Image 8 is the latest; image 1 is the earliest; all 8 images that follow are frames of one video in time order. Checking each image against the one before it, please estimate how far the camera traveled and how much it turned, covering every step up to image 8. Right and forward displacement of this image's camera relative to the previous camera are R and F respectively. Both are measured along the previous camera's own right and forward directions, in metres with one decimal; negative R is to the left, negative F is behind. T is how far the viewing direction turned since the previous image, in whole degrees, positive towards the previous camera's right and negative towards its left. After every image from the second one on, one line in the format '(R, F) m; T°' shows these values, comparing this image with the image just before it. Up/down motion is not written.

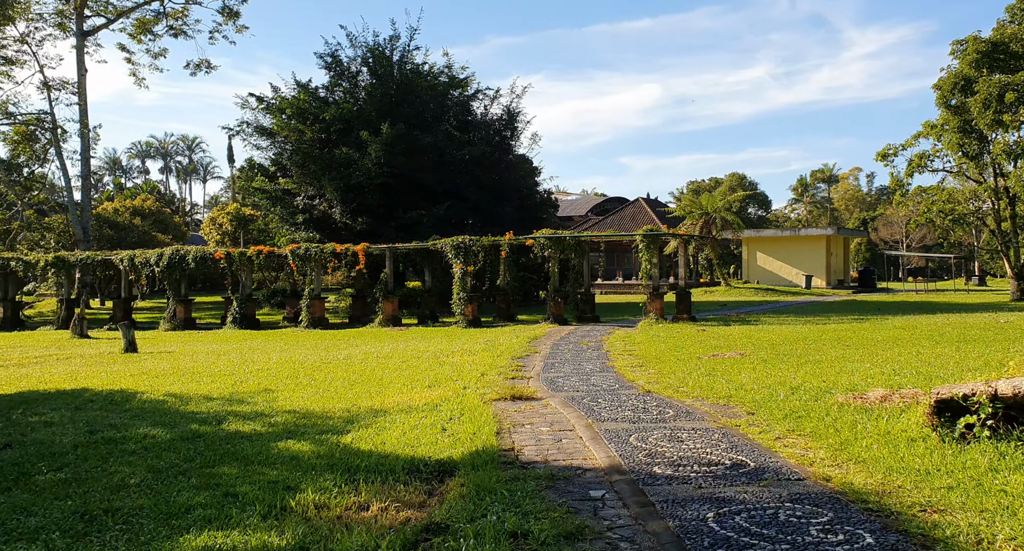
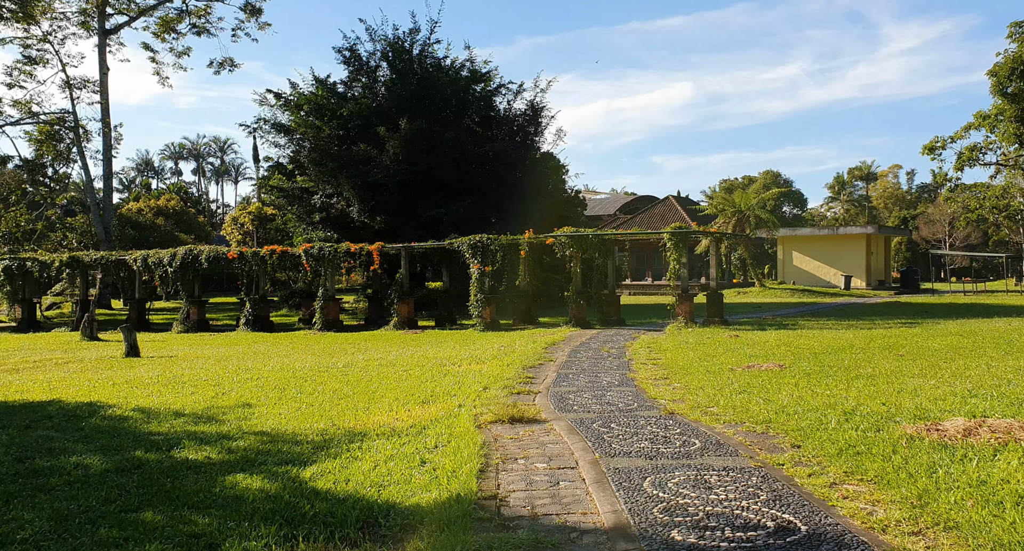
(+0.2, +0.9) m; -2°
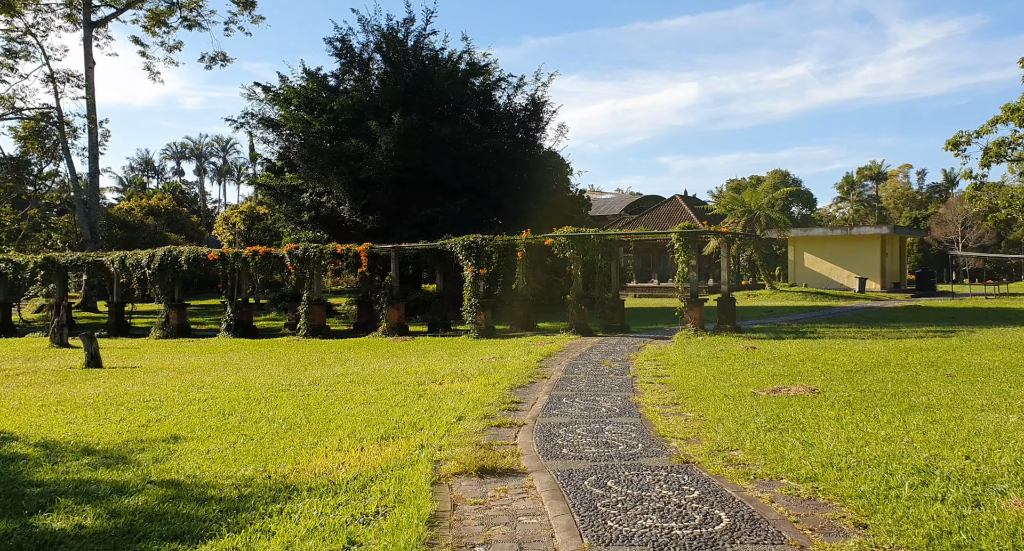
(+0.2, +1.1) m; 0°
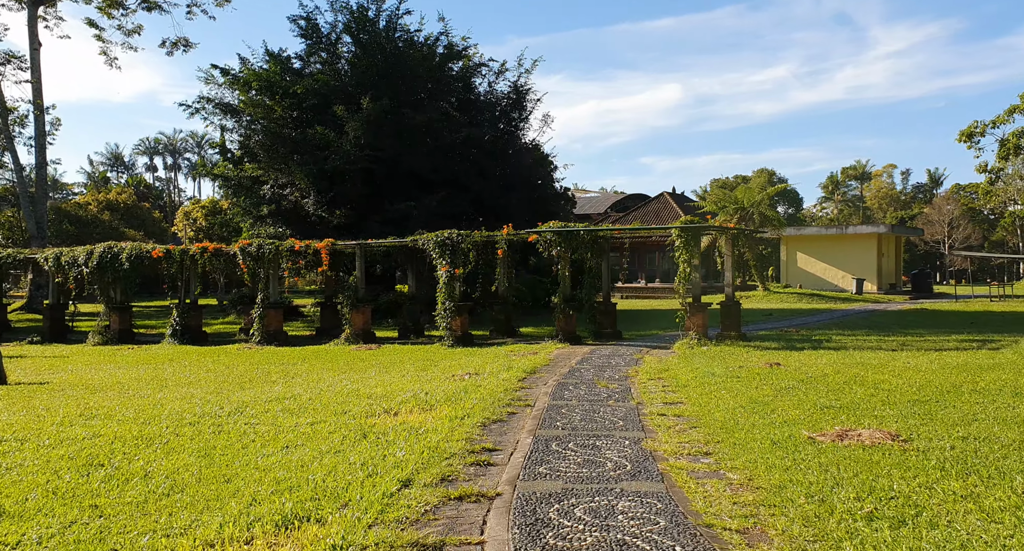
(+0.1, +1.7) m; +1°
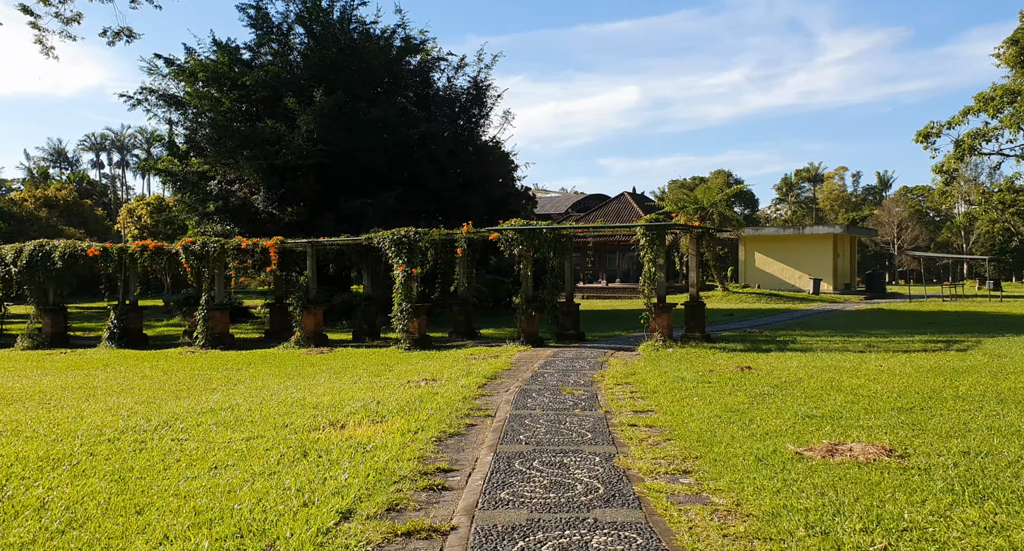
(0.0, +0.5) m; +3°
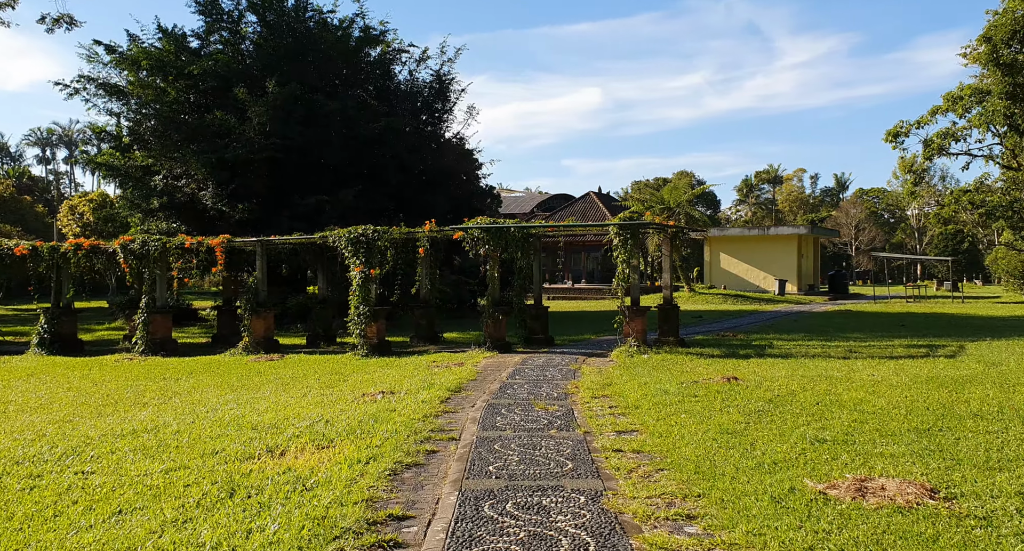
(0.0, +0.8) m; +3°
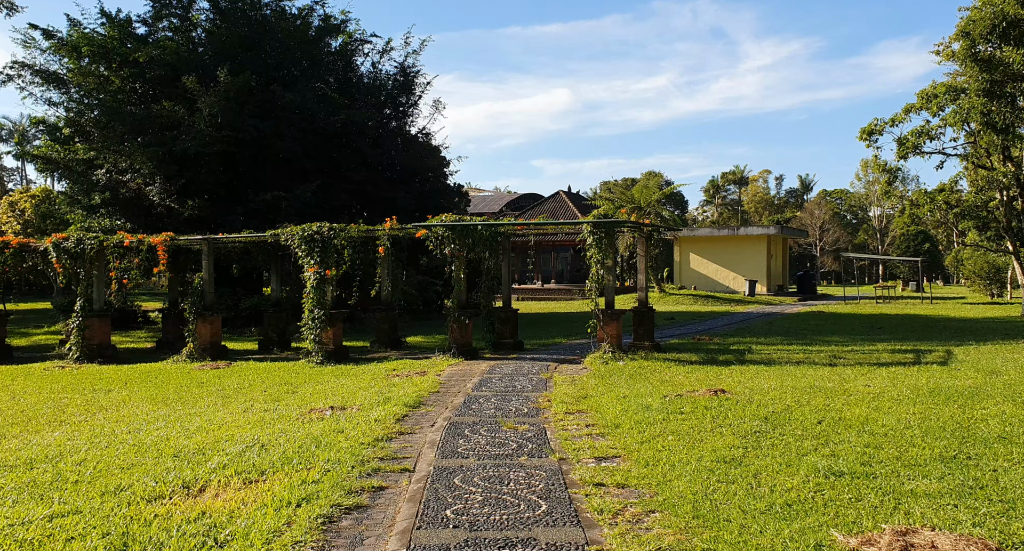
(0.0, +0.8) m; +2°
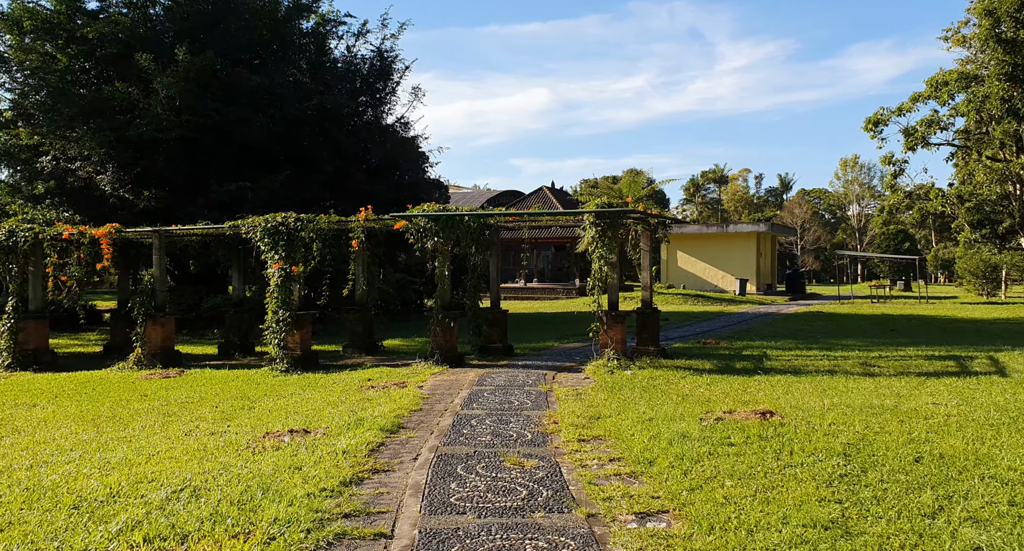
(-0.2, +1.3) m; +2°
